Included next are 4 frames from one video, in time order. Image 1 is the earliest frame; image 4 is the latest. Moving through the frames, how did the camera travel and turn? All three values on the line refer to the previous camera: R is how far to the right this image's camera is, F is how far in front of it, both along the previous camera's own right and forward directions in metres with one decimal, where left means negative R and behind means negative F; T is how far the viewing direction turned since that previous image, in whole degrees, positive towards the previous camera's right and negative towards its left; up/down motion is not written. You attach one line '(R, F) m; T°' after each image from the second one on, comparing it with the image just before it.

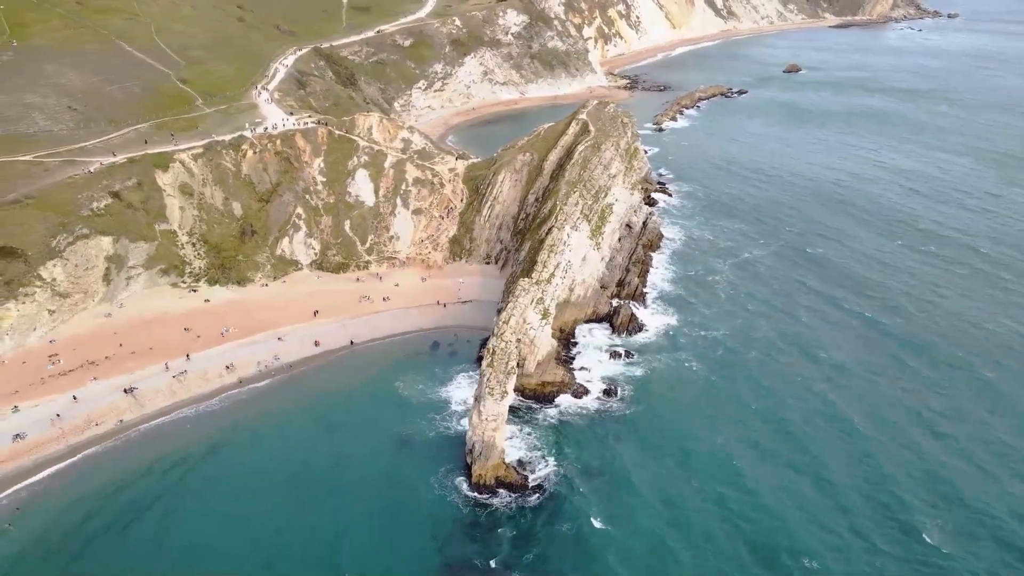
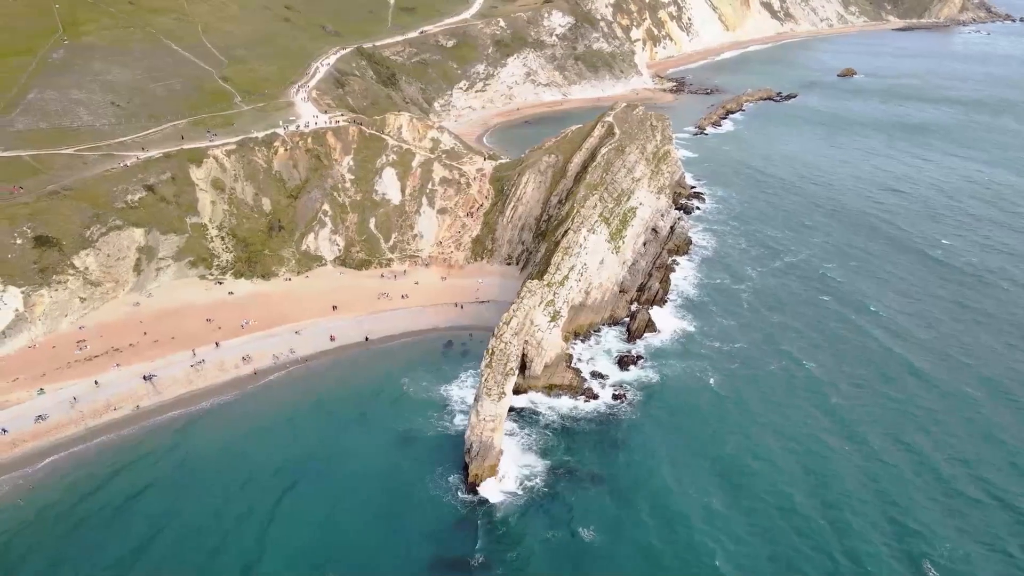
(+2.1, +0.1) m; -3°
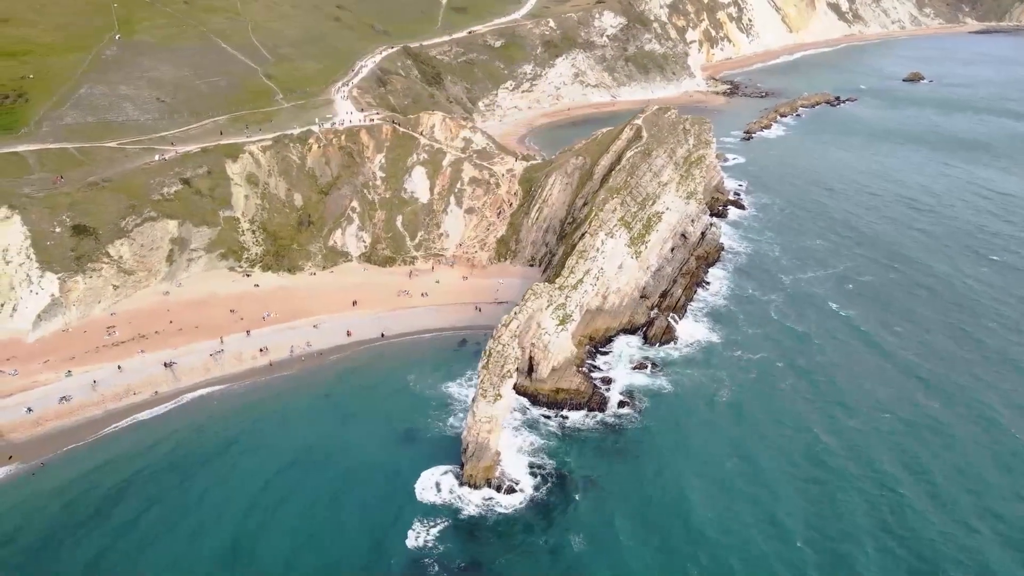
(+2.4, +0.2) m; -4°
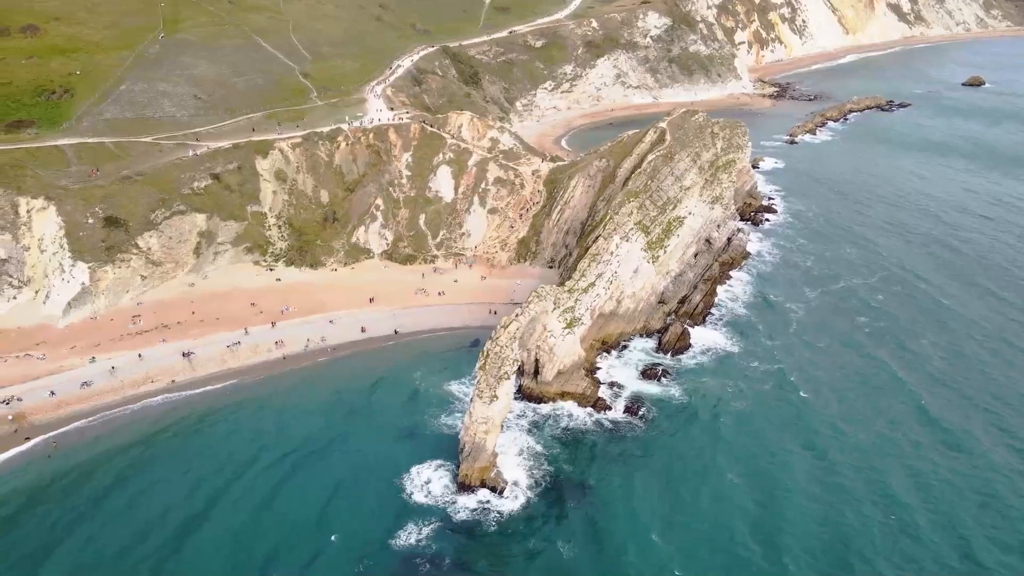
(+2.1, 0.0) m; -3°
